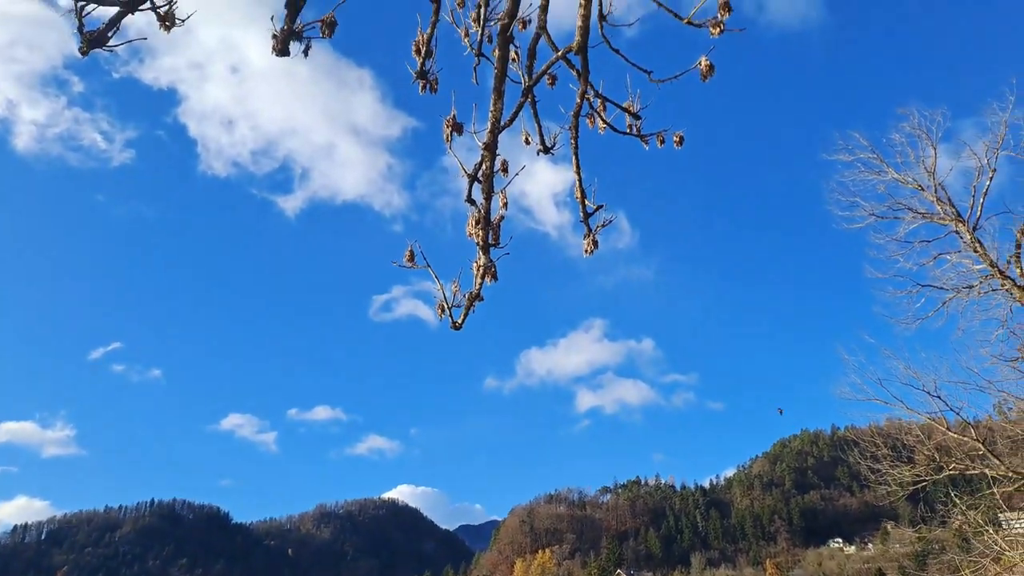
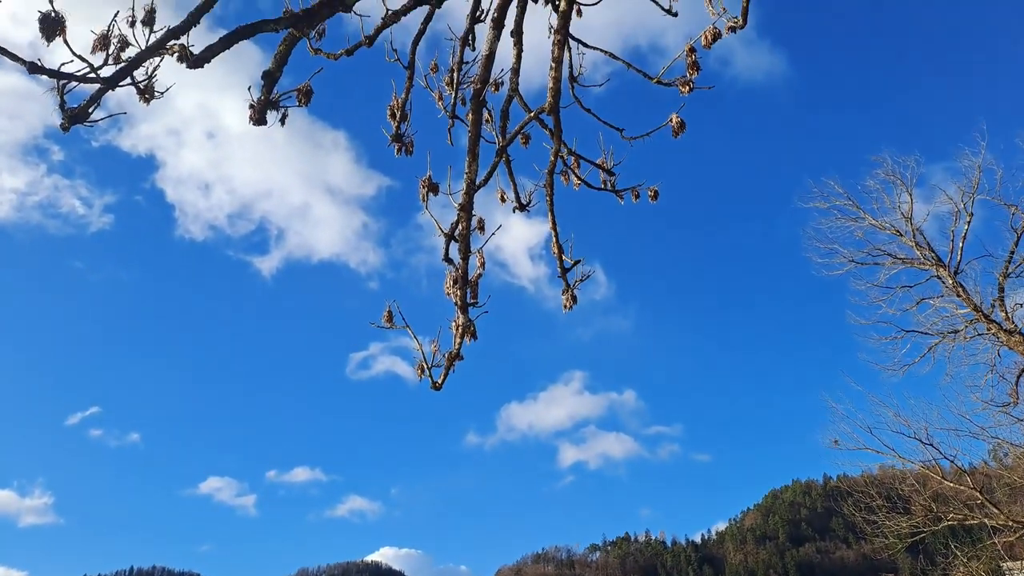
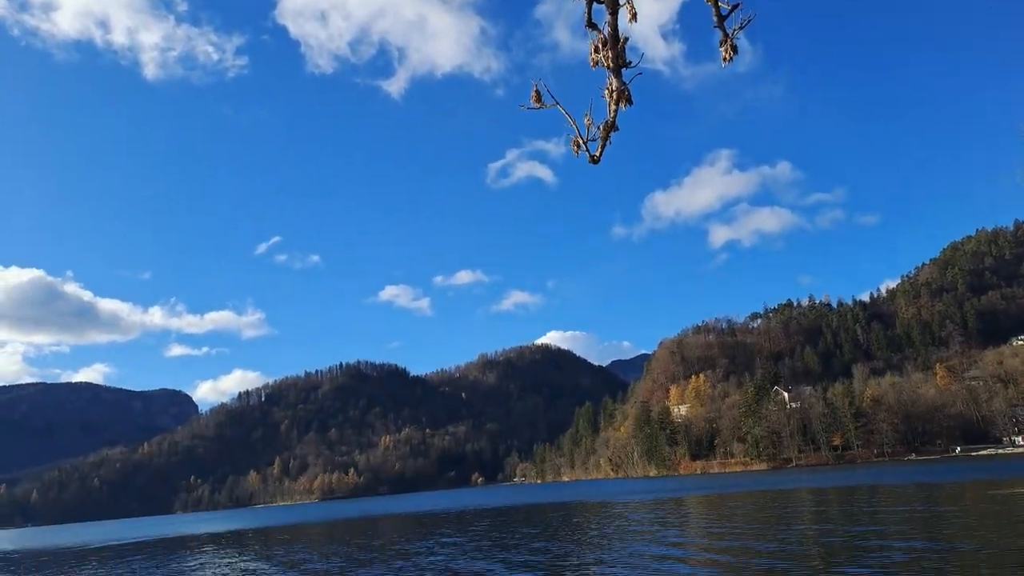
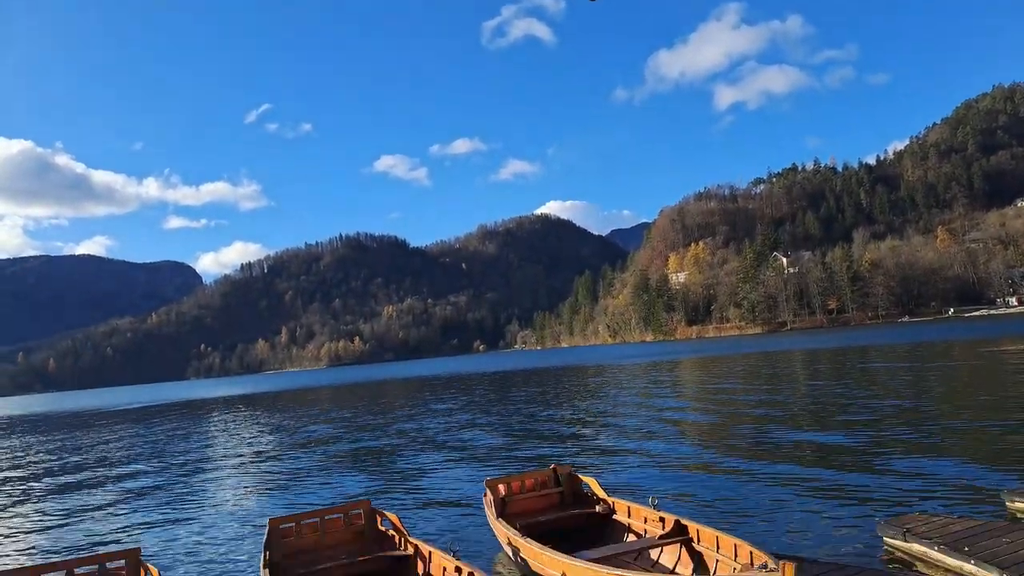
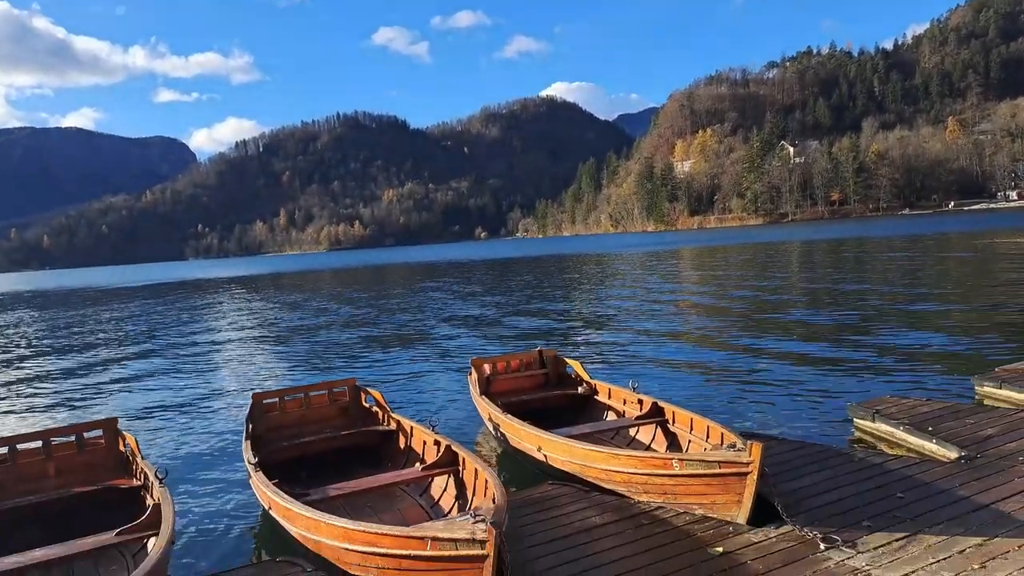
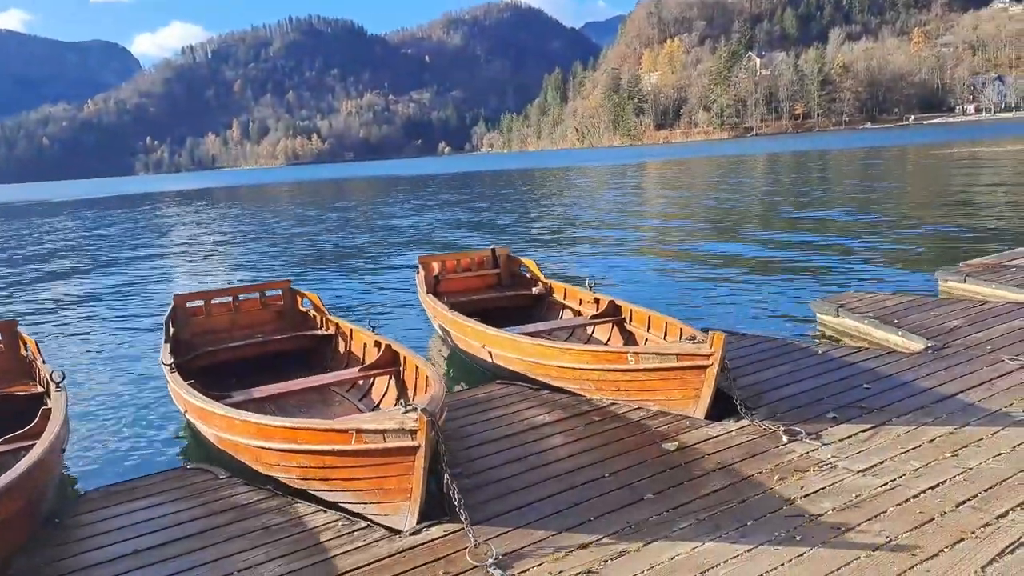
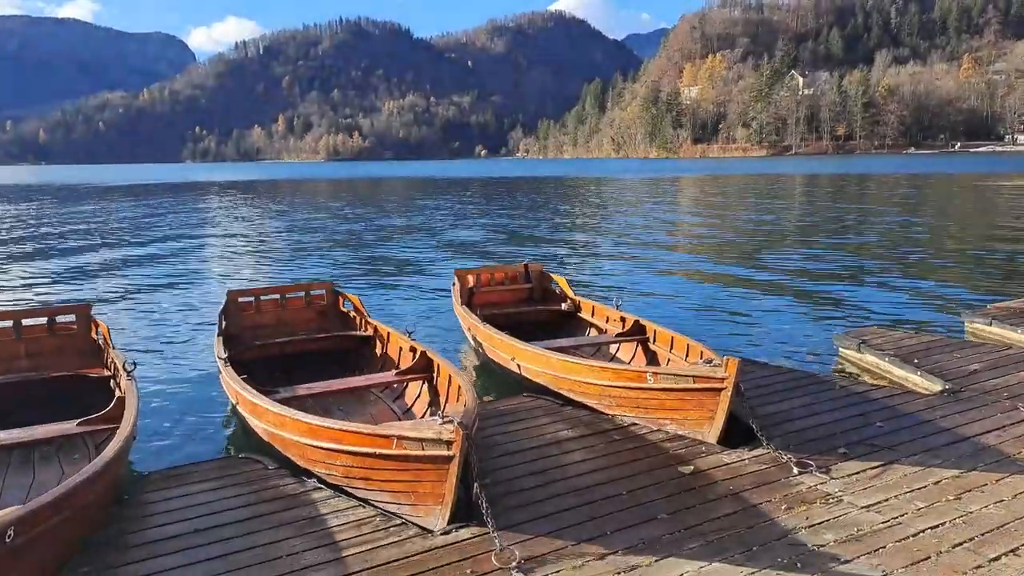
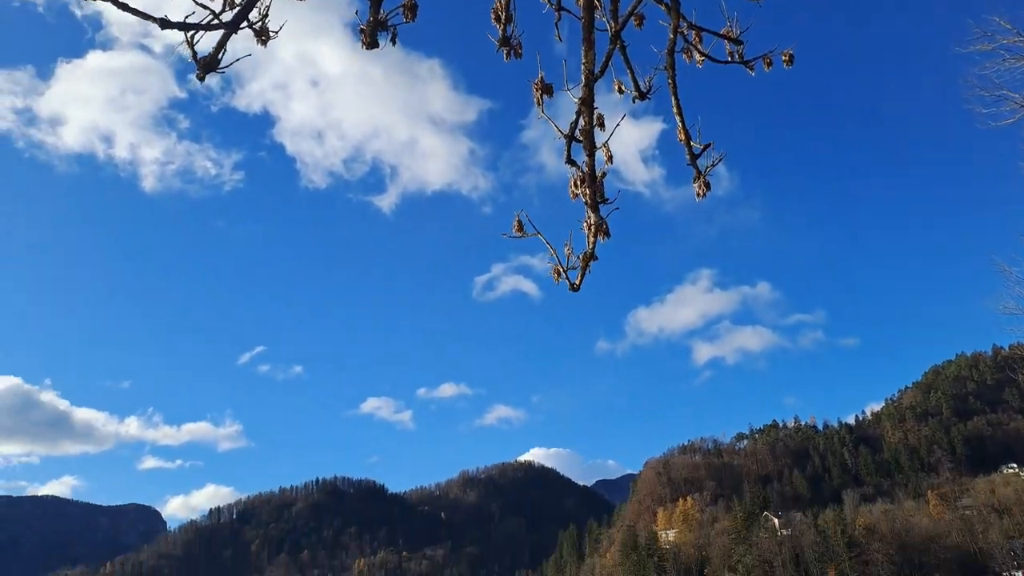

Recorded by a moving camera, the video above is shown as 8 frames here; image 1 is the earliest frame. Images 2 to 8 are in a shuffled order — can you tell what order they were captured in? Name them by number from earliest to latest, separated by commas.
2, 8, 3, 4, 5, 7, 6
